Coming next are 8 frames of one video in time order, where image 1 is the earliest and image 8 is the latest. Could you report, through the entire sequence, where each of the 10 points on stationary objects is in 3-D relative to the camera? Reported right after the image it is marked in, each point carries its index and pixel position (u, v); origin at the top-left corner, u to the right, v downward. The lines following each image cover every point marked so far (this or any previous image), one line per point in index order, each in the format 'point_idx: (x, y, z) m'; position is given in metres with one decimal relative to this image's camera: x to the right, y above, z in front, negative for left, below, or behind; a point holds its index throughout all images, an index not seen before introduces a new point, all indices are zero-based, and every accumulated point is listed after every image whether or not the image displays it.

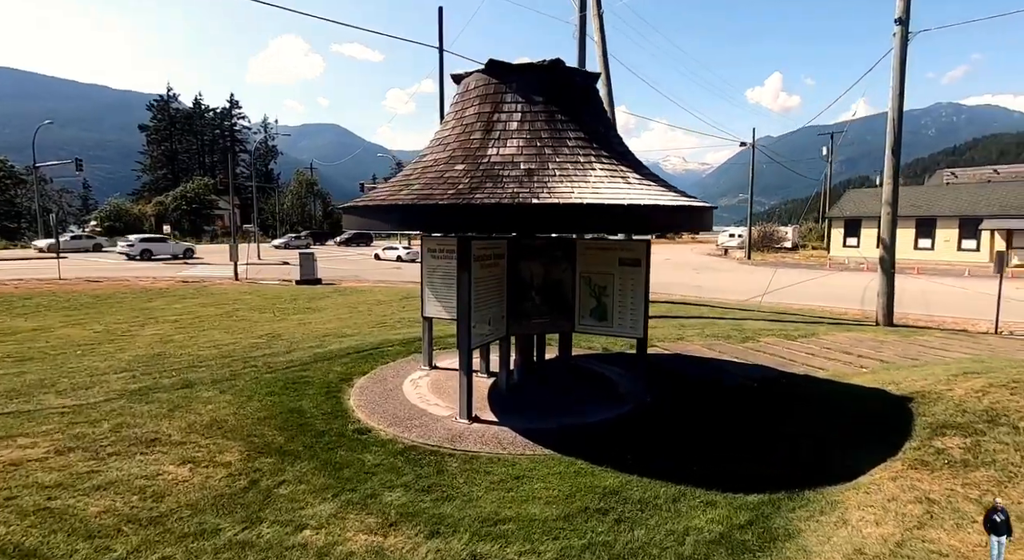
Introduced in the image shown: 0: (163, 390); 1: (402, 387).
0: (-4.0, -1.3, +6.9) m
1: (-1.3, -1.3, +7.1) m
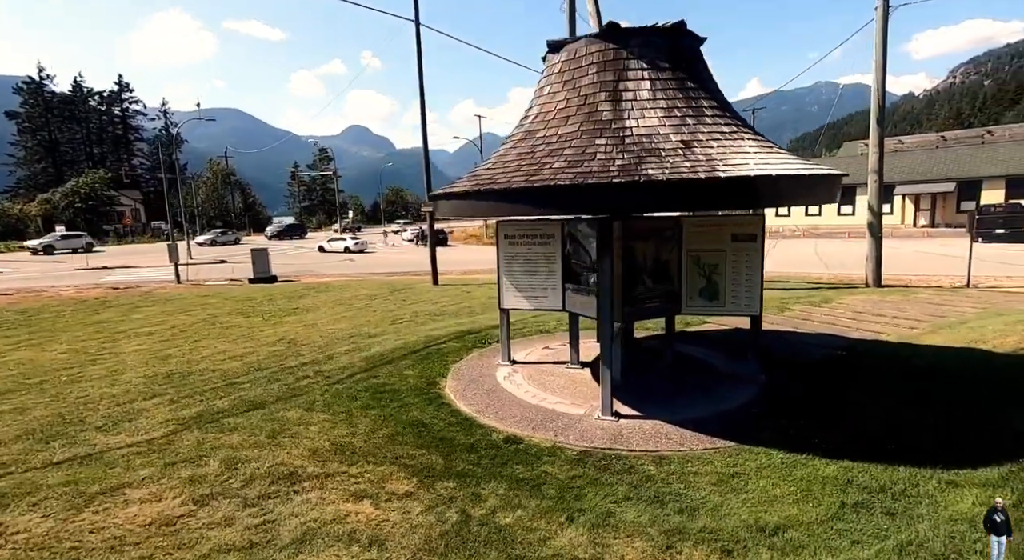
0: (-2.8, -1.3, +5.9) m
1: (-0.1, -1.2, +6.5) m
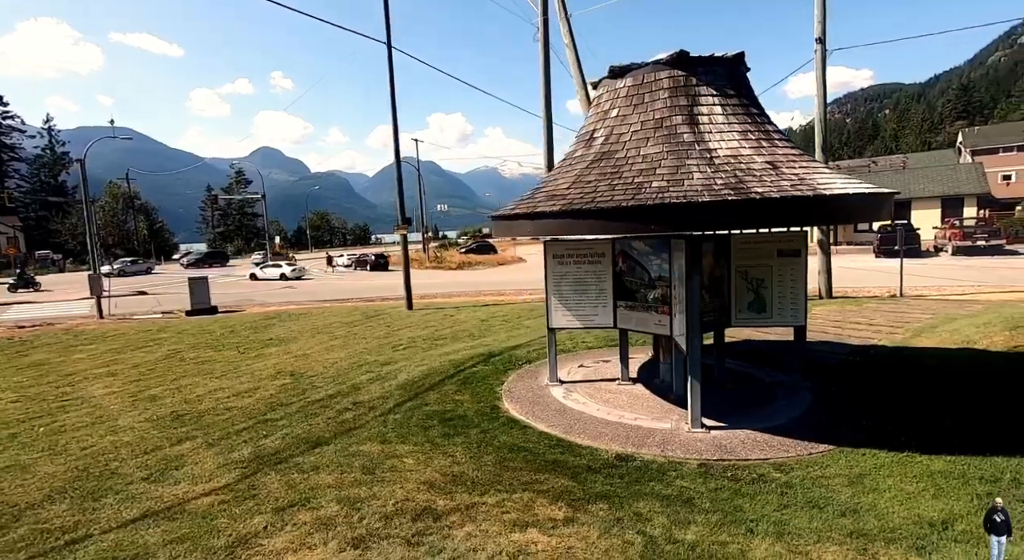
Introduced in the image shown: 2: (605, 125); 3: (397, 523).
0: (-1.9, -1.6, +5.5) m
1: (+0.6, -1.4, +6.5) m
2: (+1.0, +1.6, +6.2) m
3: (-0.8, -1.6, +4.0) m
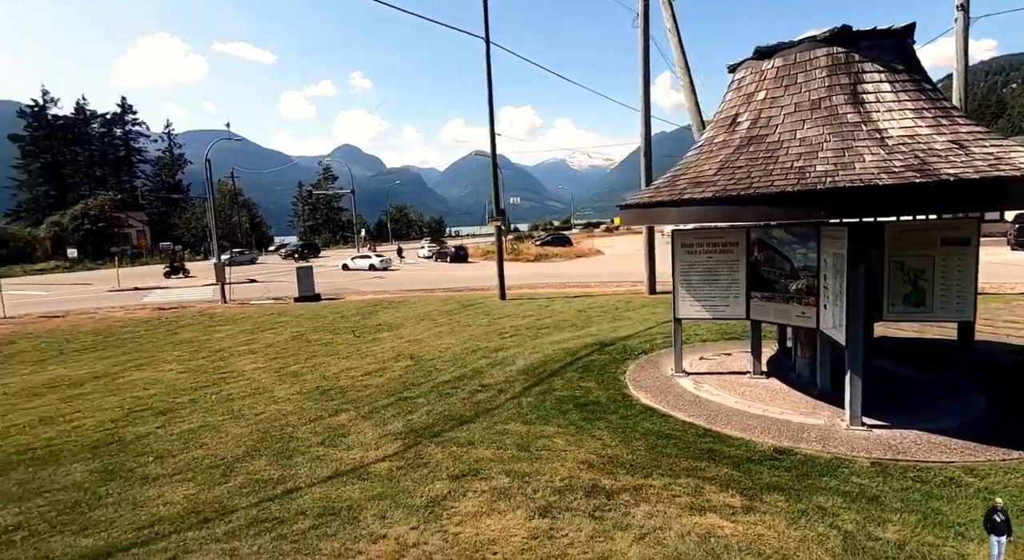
0: (-0.6, -1.4, +5.9) m
1: (+2.0, -1.2, +6.6) m
2: (+2.4, +1.7, +6.2) m
3: (+0.4, -1.5, +4.2) m
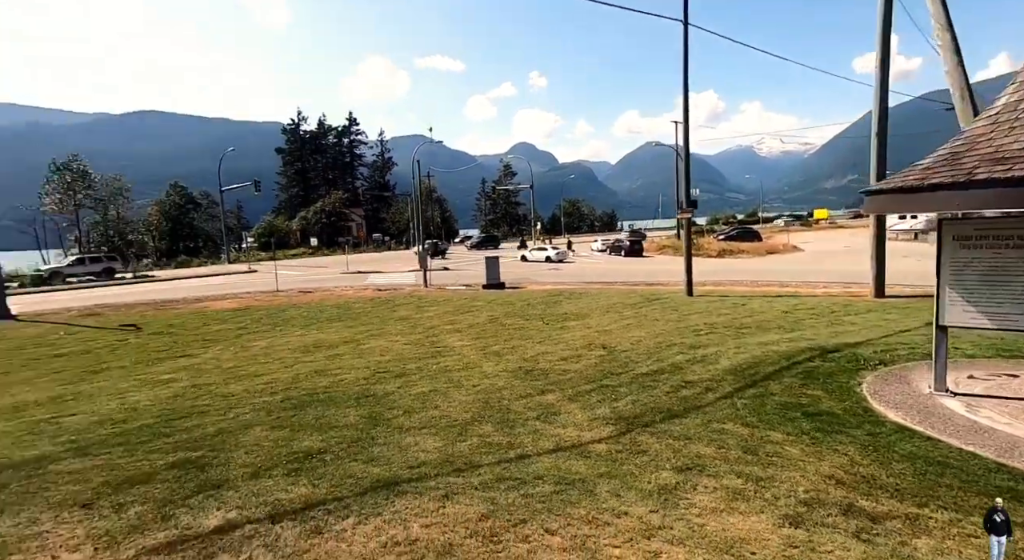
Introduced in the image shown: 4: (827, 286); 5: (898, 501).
0: (+1.4, -1.3, +6.0) m
1: (+4.2, -1.2, +5.9) m
2: (+4.5, +1.7, +5.5) m
3: (+2.0, -1.4, +4.1) m
4: (+9.1, -0.2, +17.4) m
5: (+2.6, -1.4, +4.3) m
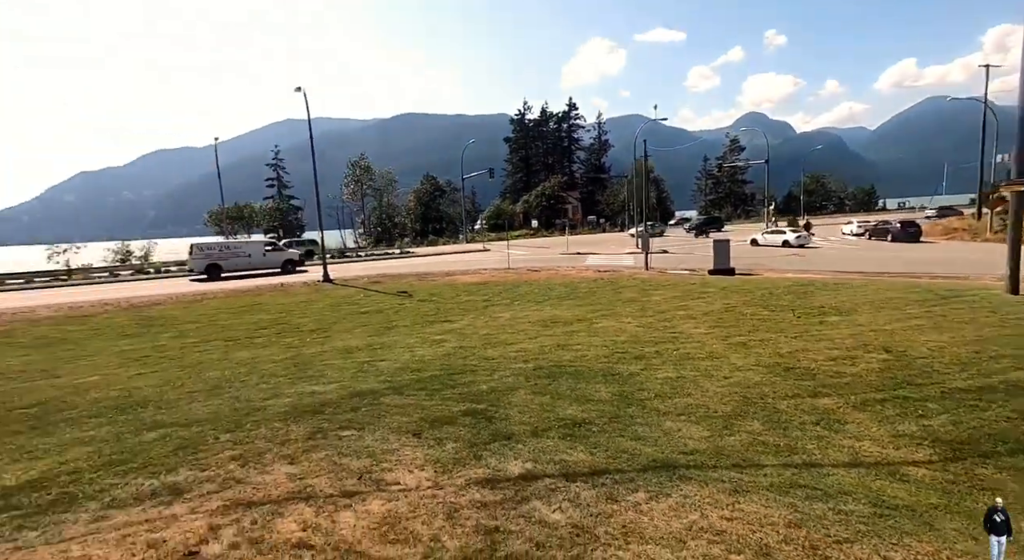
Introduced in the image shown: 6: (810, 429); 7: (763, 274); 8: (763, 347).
0: (+3.6, -1.3, +4.7) m
1: (+6.1, -1.2, +3.7) m
2: (+6.4, +1.7, +3.1) m
3: (+3.4, -1.4, +2.8) m
4: (+14.6, -0.1, +13.0) m
5: (+4.1, -1.4, +2.8) m
6: (+2.6, -1.3, +5.2) m
7: (+7.0, +0.2, +17.4) m
8: (+3.5, -1.0, +8.7) m
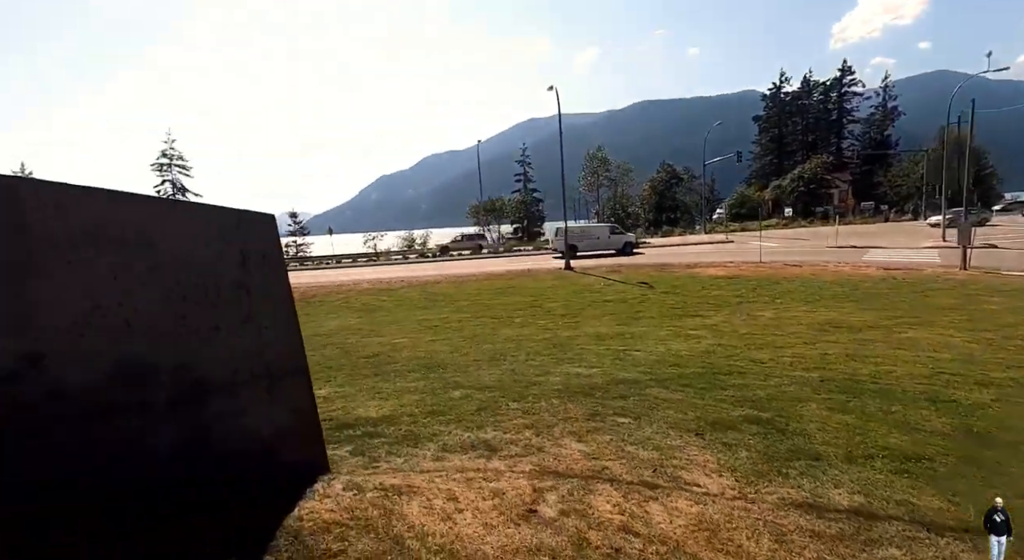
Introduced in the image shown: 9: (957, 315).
0: (+5.8, -1.5, +2.7) m
1: (+7.8, -1.5, +0.9) m
2: (+7.8, +1.4, +0.2) m
3: (+4.9, -1.7, +1.0) m
4: (+19.0, -0.4, +6.5) m
5: (+5.5, -1.7, +0.7) m
6: (+5.0, -1.5, +3.5) m
7: (+13.5, +0.1, +13.4) m
8: (+7.1, -1.1, +6.5) m
9: (+8.8, -0.4, +12.5) m
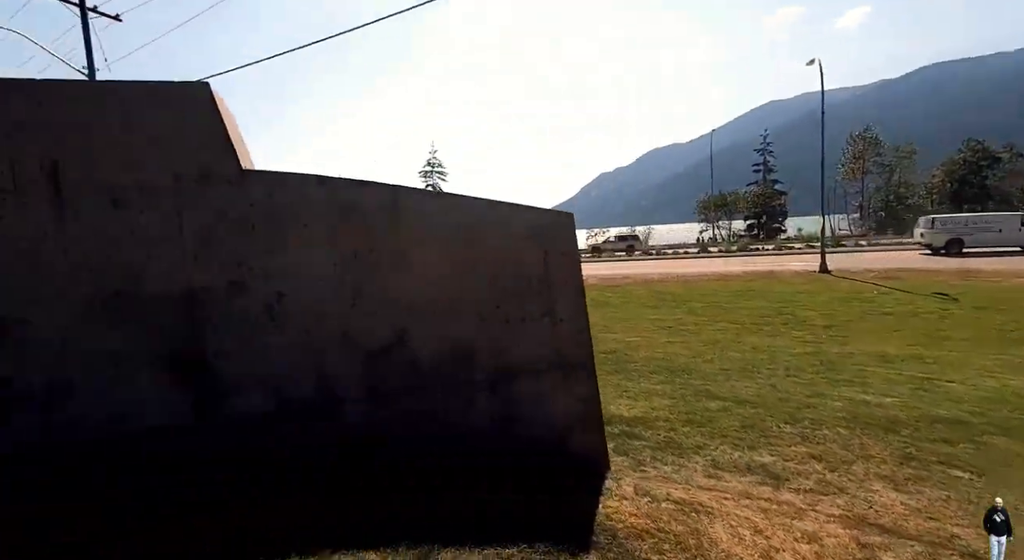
0: (+7.5, -2.0, -0.6) m
1: (+8.8, -2.1, -3.0) m
2: (+8.6, +0.8, -3.7) m
3: (+6.1, -2.2, -1.9) m
4: (+21.2, -1.2, -1.6) m
5: (+6.6, -2.2, -2.4) m
6: (+7.1, -1.9, +0.4) m
7: (+18.5, -0.6, +6.7) m
8: (+10.1, -1.6, +2.5) m
9: (+13.7, -1.0, +7.5) m
